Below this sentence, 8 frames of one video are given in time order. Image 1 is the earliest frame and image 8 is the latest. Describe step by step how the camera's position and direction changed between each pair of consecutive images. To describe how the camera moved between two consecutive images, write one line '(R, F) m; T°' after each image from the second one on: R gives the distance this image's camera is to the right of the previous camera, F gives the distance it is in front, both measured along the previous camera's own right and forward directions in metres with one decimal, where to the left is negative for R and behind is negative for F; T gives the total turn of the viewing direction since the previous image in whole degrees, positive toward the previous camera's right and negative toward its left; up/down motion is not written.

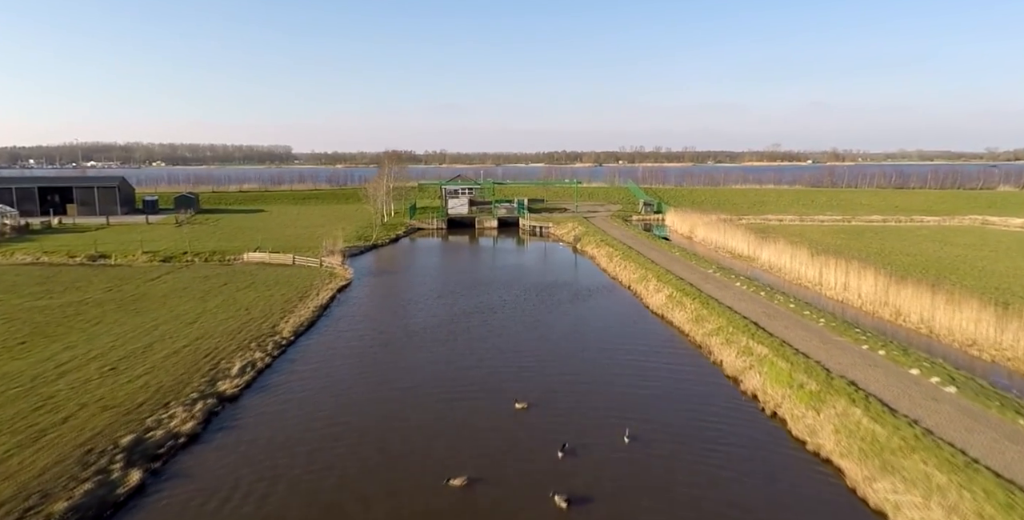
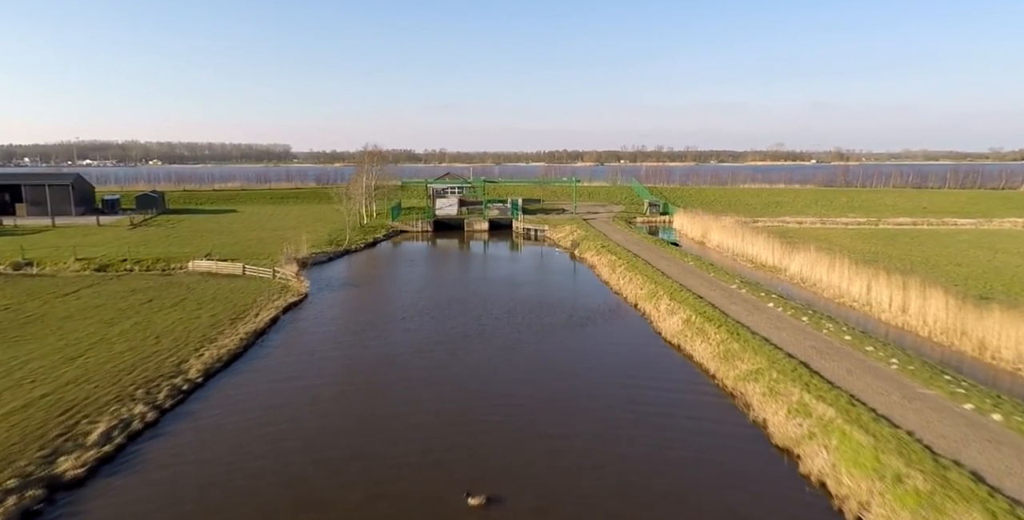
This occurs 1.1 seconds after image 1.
(+0.6, +4.1) m; 0°
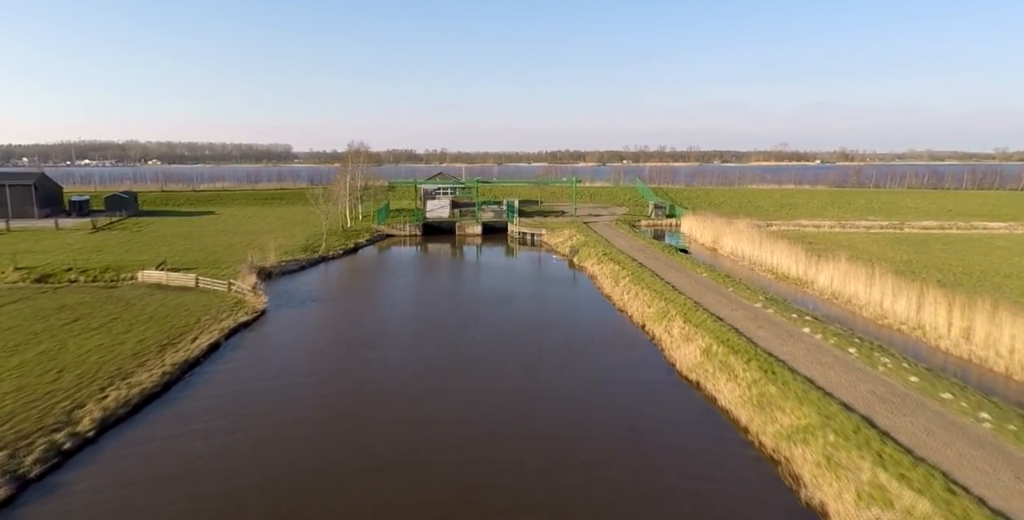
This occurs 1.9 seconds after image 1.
(+0.4, +2.9) m; 0°
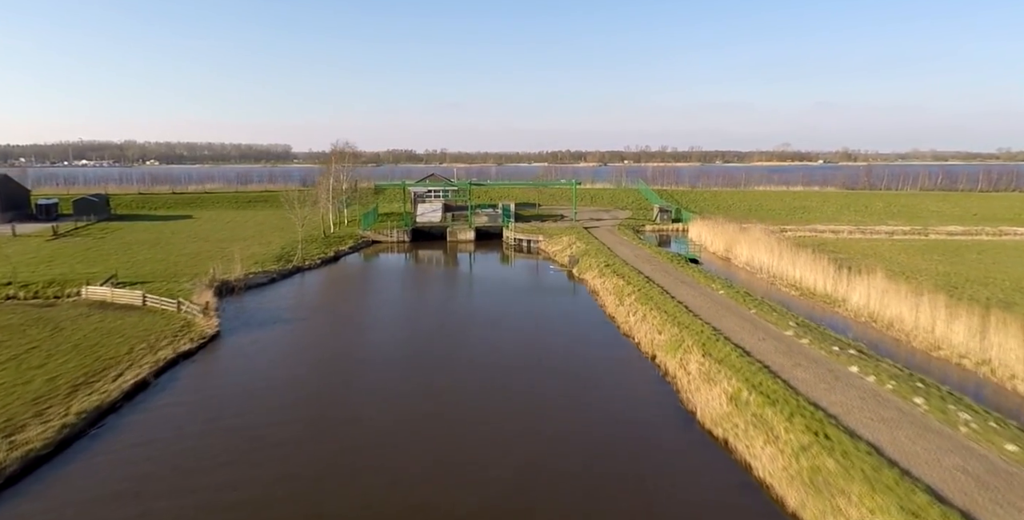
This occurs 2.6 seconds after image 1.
(+0.3, +2.6) m; 0°
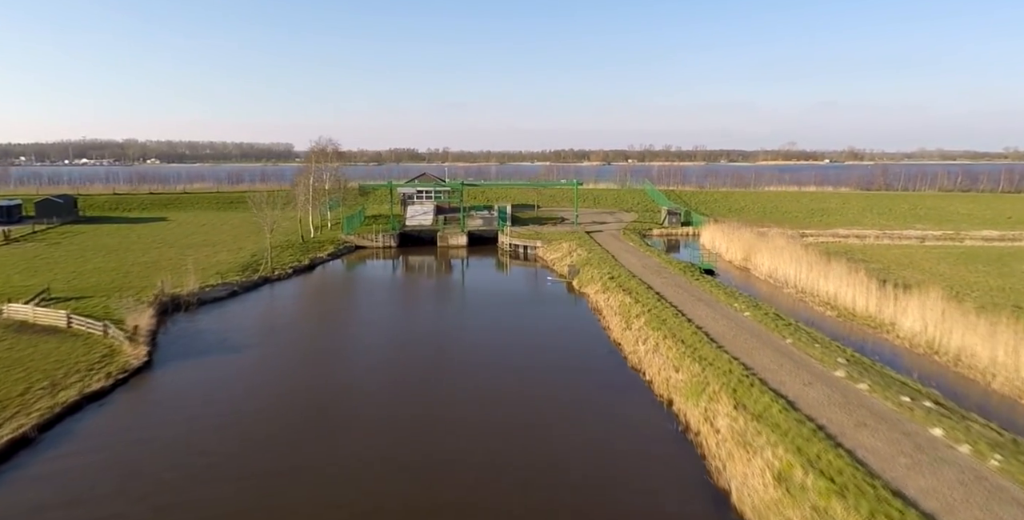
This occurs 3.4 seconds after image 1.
(+0.4, +2.8) m; 0°
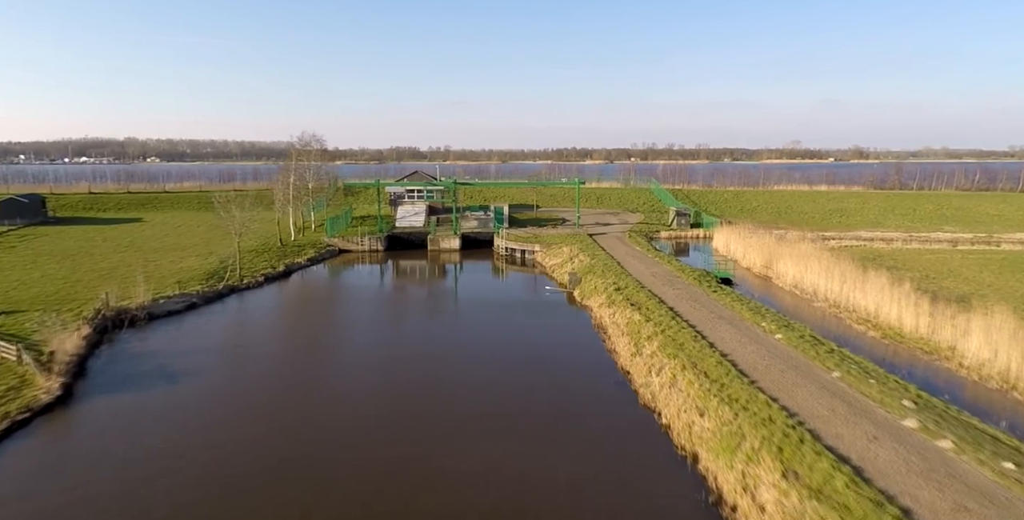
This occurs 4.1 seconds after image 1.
(+0.3, +2.4) m; 0°
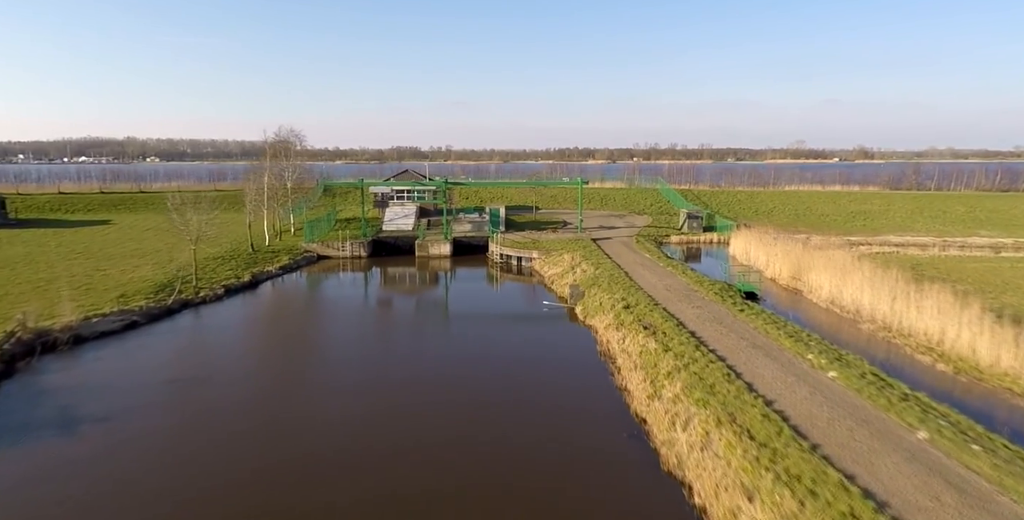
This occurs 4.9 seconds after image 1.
(+0.3, +2.7) m; 0°
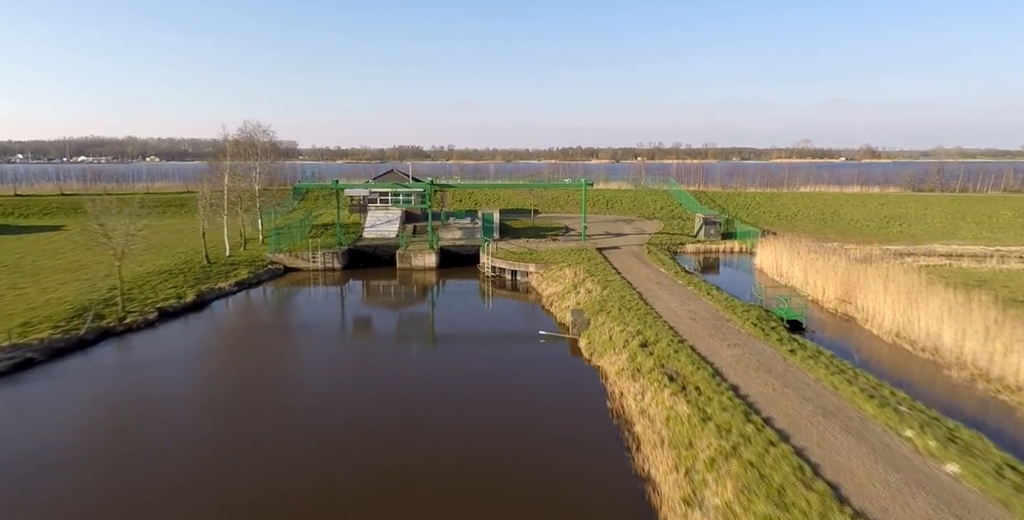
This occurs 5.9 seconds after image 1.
(+0.3, +3.4) m; 0°
